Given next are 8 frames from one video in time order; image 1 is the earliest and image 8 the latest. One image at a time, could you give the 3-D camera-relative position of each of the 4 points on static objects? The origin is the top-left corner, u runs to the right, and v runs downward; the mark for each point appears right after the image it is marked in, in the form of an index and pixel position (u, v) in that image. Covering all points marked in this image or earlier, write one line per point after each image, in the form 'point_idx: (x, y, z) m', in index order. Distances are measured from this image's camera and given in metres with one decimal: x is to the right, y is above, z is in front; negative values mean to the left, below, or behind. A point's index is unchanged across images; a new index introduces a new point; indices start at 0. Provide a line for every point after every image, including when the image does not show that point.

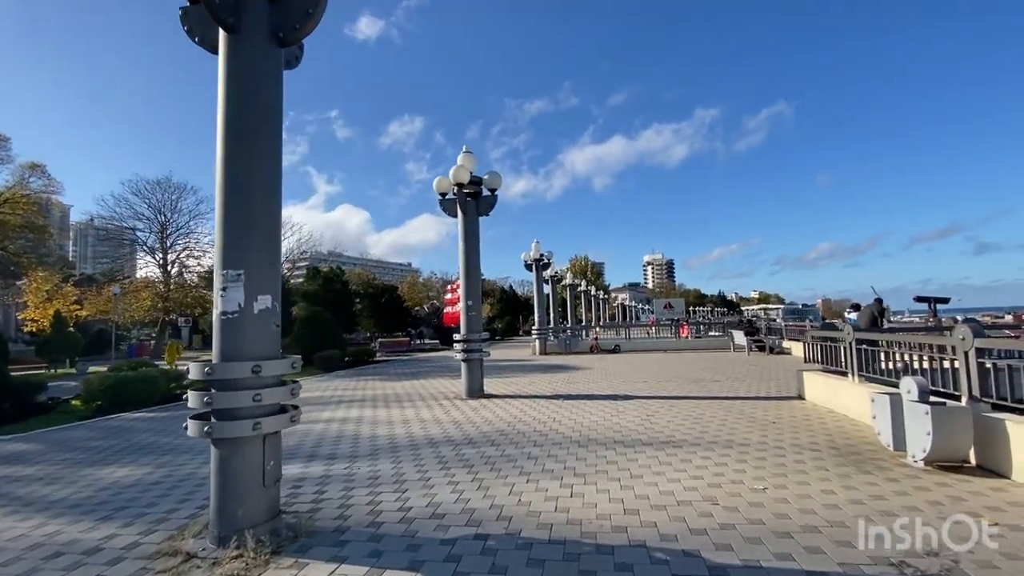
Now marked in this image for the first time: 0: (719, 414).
0: (+3.8, -2.3, +8.8) m
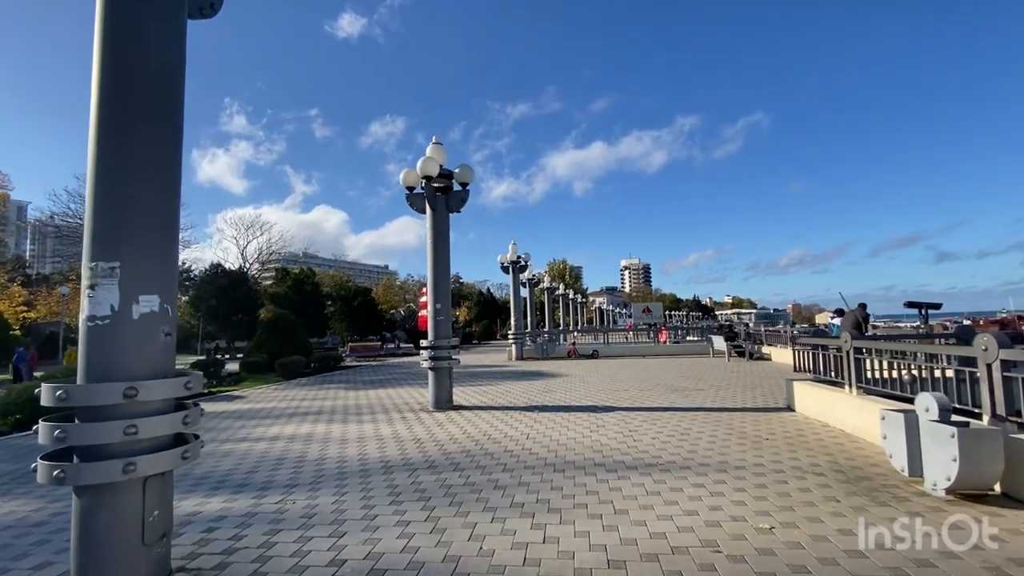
0: (+3.3, -2.4, +8.1) m
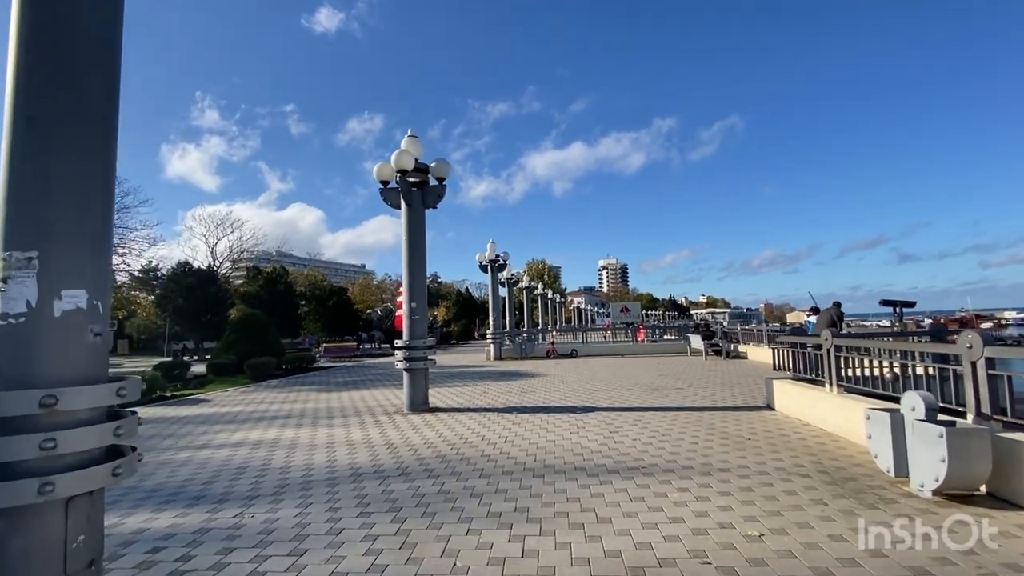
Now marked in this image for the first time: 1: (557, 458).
0: (+2.9, -2.4, +8.0) m
1: (+0.6, -2.3, +6.5) m
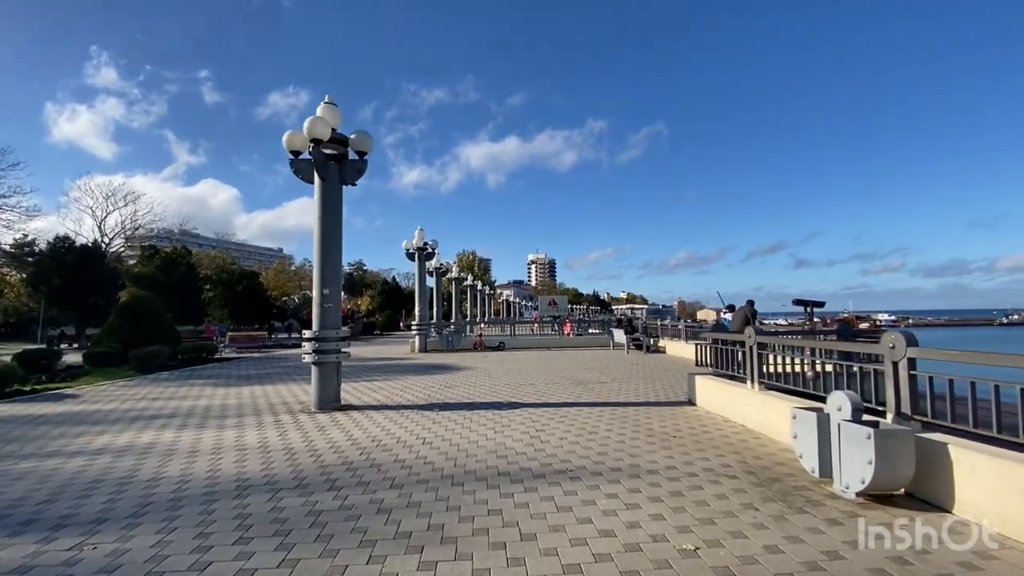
0: (+1.7, -2.2, +7.8) m
1: (-0.4, -2.2, +5.9) m
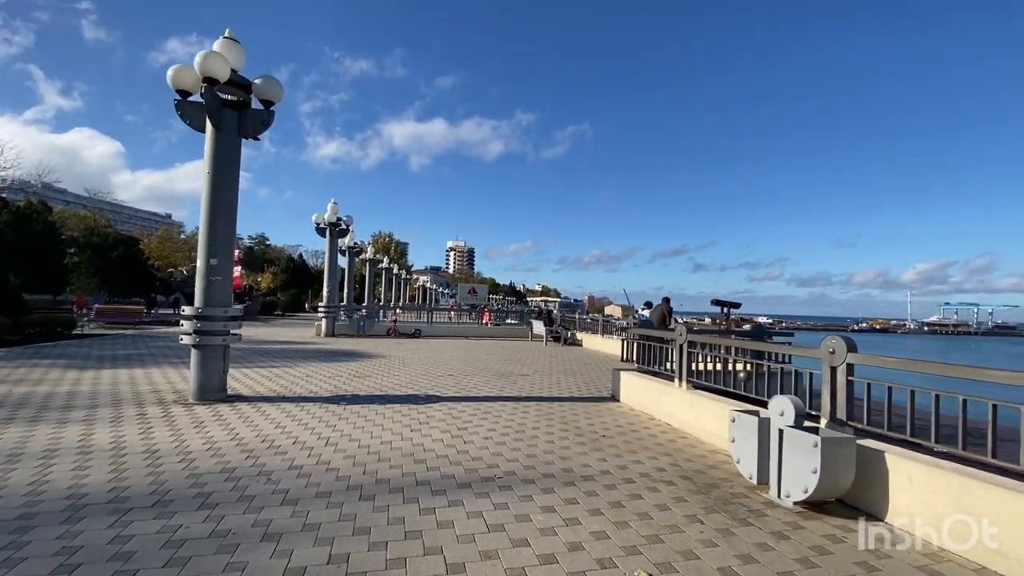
0: (+0.4, -2.1, +7.3) m
1: (-1.3, -1.9, +5.1) m
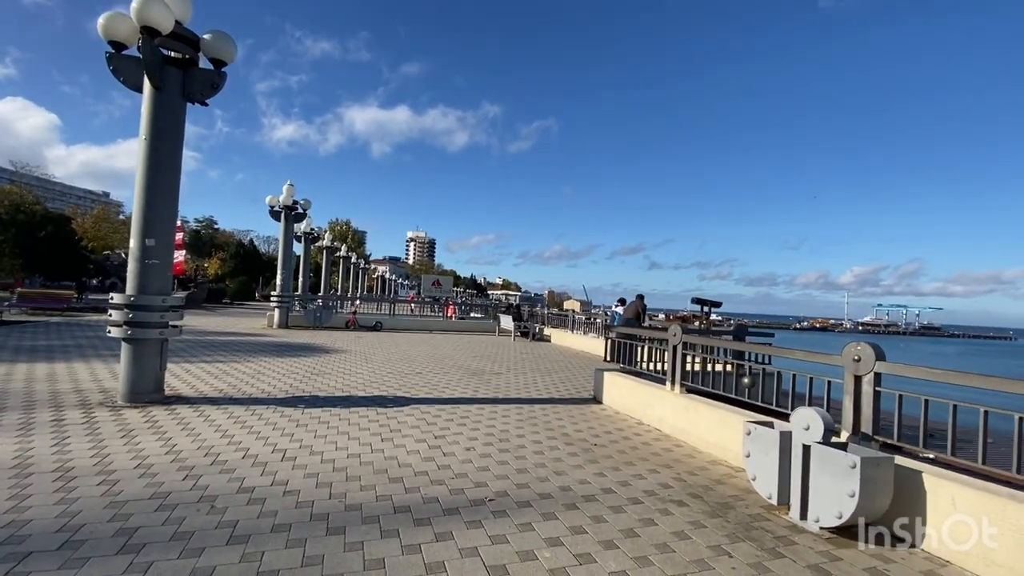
0: (+0.2, -2.0, +6.7) m
1: (-1.4, -1.8, +4.4) m
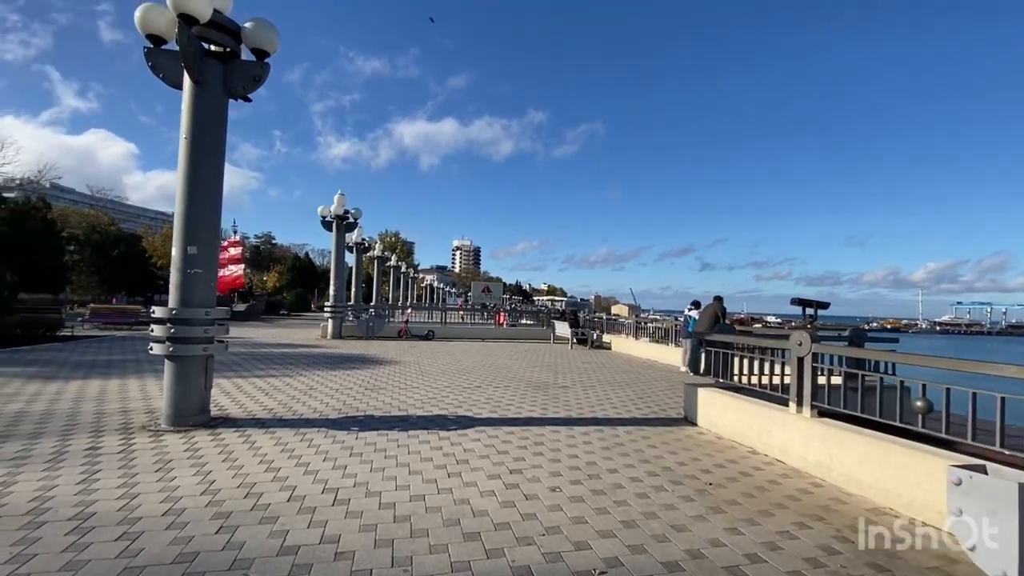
0: (+1.2, -2.0, +5.6) m
1: (-0.6, -1.9, +3.4) m
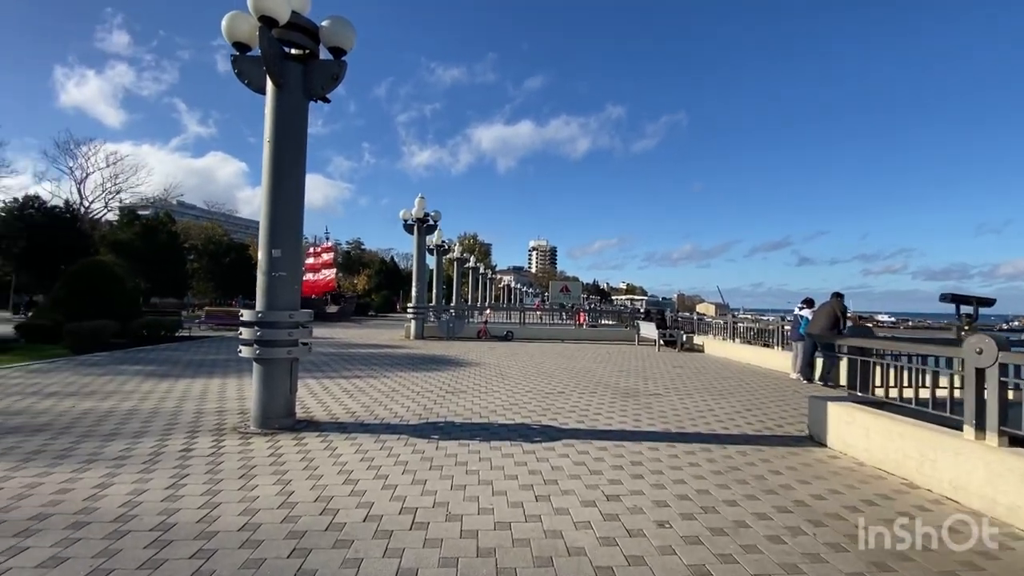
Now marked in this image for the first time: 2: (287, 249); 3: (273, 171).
0: (+2.1, -2.0, +4.7) m
1: (+0.1, -1.9, +2.9) m
2: (-3.0, +0.5, +6.5) m
3: (-3.3, +1.6, +6.5) m
